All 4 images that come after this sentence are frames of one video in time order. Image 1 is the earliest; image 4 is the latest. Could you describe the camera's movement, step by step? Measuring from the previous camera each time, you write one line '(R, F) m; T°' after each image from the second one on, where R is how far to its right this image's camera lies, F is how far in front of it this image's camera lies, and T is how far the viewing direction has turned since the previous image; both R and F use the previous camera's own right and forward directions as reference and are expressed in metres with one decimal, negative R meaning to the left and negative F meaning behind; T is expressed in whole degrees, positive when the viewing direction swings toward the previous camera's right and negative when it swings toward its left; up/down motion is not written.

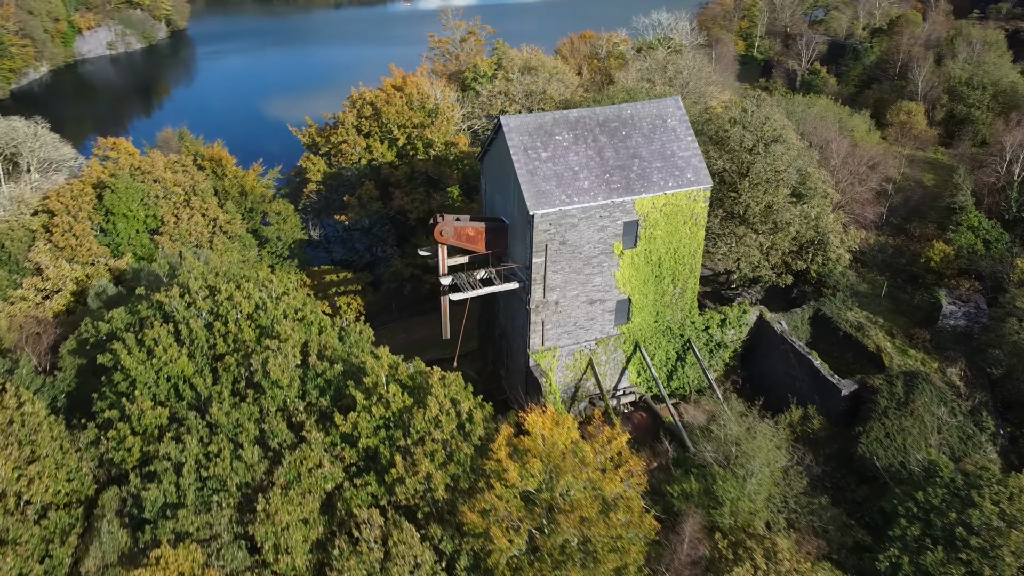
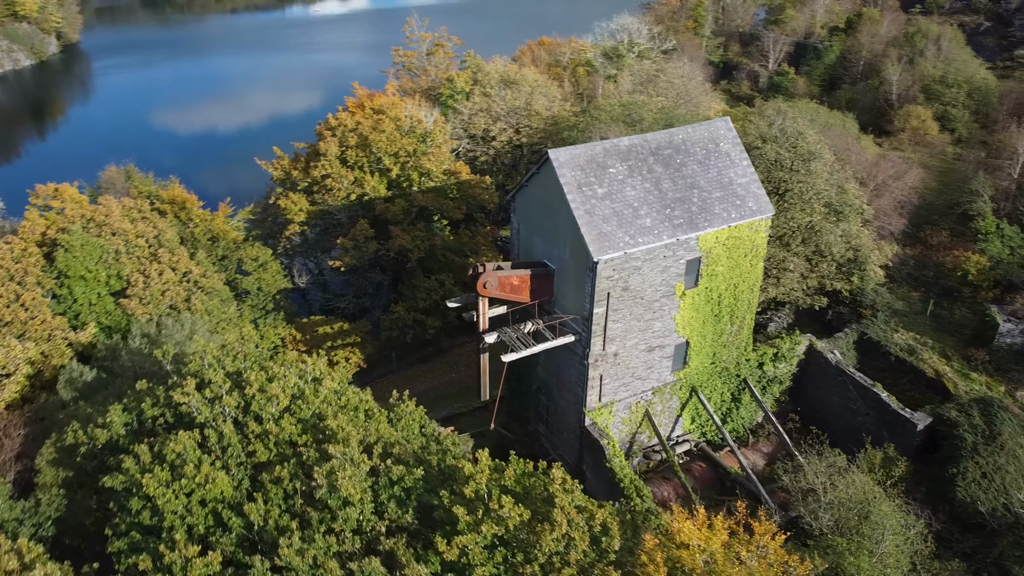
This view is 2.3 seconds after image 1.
(-3.8, +3.1) m; +6°
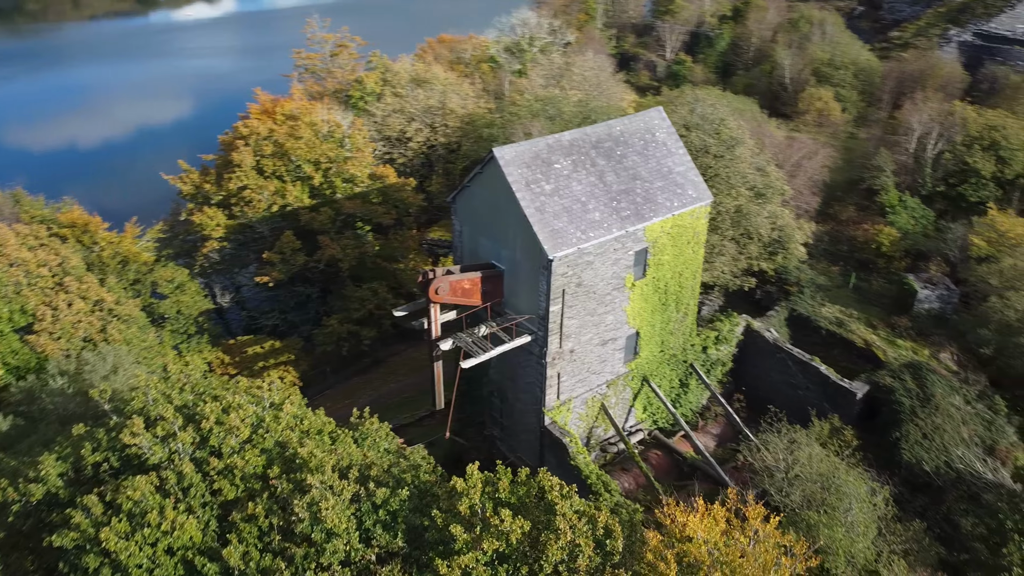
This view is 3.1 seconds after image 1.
(-1.5, +0.6) m; +7°
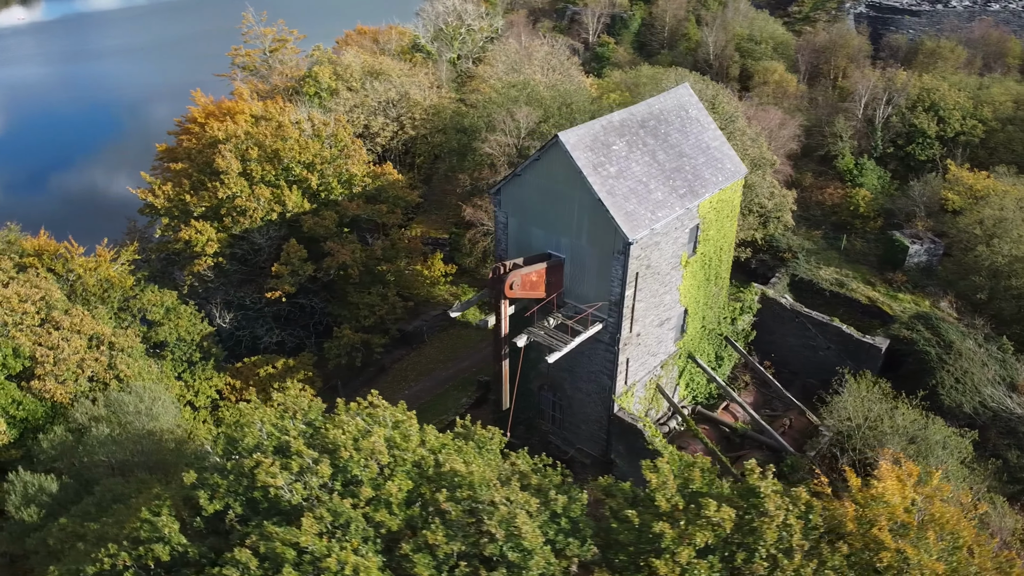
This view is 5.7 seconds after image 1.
(-5.2, +1.2) m; +10°
